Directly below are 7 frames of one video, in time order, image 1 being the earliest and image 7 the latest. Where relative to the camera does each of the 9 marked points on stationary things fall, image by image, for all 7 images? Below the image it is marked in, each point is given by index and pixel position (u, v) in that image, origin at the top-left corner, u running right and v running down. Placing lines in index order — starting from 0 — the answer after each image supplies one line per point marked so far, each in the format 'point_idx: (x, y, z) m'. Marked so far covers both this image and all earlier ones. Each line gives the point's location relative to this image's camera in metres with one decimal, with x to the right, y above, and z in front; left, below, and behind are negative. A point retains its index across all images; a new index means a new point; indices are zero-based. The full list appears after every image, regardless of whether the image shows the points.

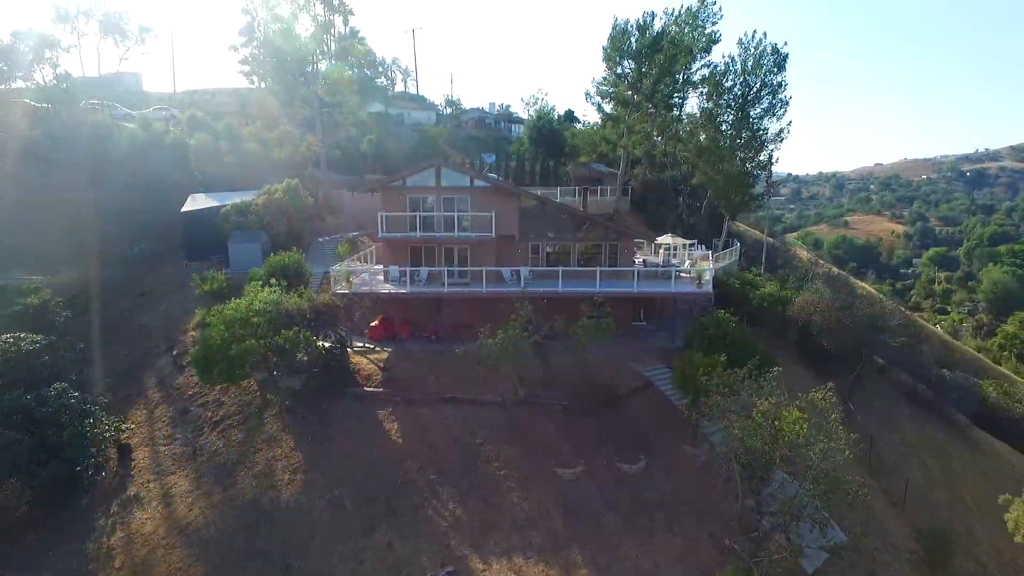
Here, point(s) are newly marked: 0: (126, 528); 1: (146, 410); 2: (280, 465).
0: (-11.6, -7.2, +15.5) m
1: (-14.0, -4.6, +19.6) m
2: (-7.3, -5.5, +16.1) m
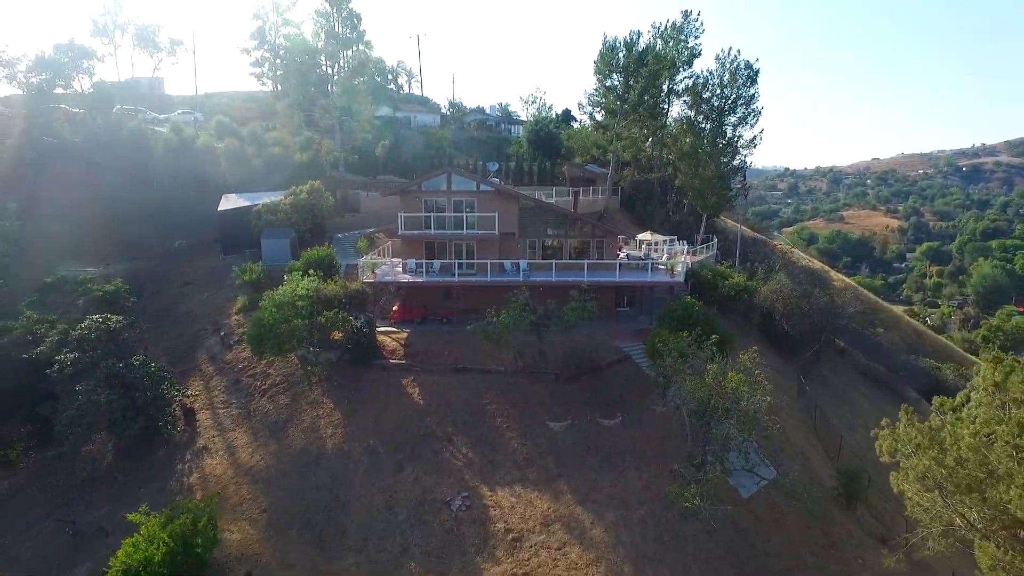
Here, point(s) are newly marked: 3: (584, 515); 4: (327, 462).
0: (-11.6, -6.7, +19.1) m
1: (-14.0, -4.1, +23.2) m
2: (-7.3, -5.1, +19.8) m
3: (+2.2, -6.9, +15.7) m
4: (-6.6, -6.2, +18.4) m
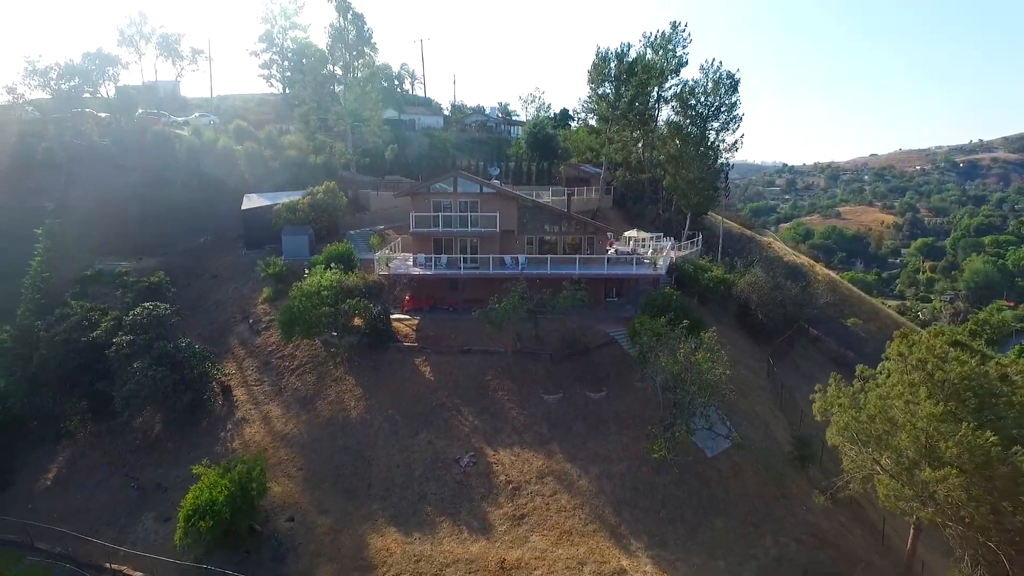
0: (-11.6, -6.4, +22.0) m
1: (-14.0, -3.7, +26.1) m
2: (-7.3, -4.7, +22.7) m
3: (+2.2, -6.6, +18.7) m
4: (-6.7, -5.8, +21.3) m
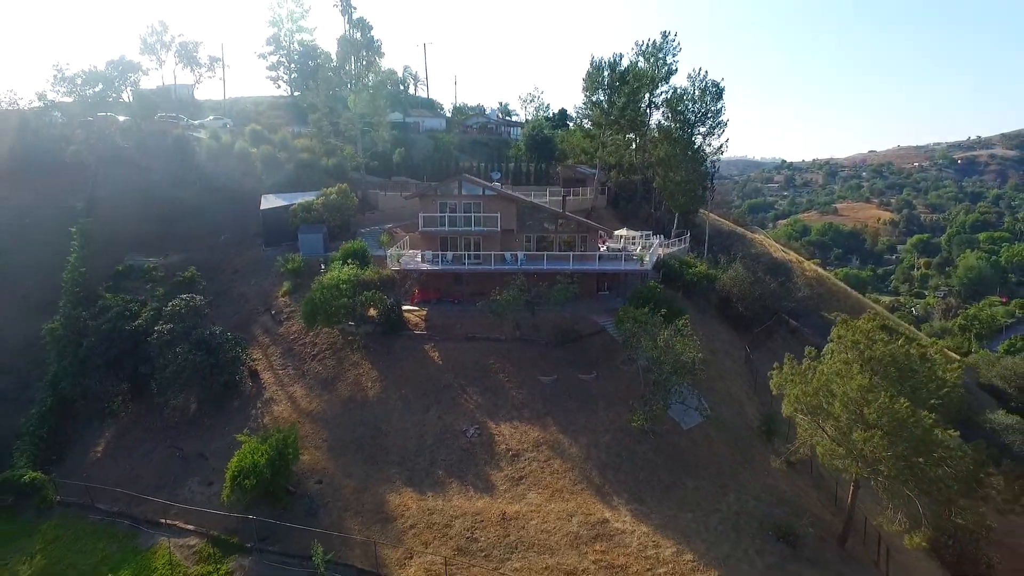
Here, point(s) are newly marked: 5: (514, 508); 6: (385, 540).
0: (-11.6, -6.0, +24.7) m
1: (-14.0, -3.3, +28.7) m
2: (-7.3, -4.4, +25.4) m
3: (+2.2, -6.3, +21.4) m
4: (-6.7, -5.5, +24.0) m
5: (+0.1, -8.0, +18.9) m
6: (-4.4, -8.8, +18.0) m
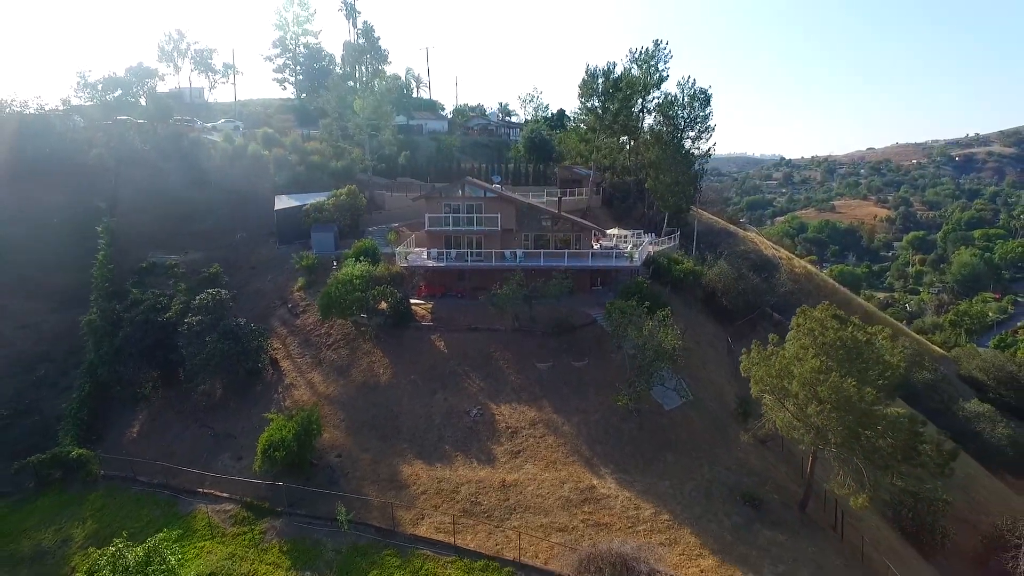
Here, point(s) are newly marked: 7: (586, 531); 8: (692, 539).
0: (-11.7, -5.8, +27.2) m
1: (-14.0, -3.0, +31.2) m
2: (-7.4, -4.1, +27.8) m
3: (+2.1, -6.0, +23.8) m
4: (-6.7, -5.2, +26.4) m
5: (0.0, -7.8, +21.3) m
6: (-4.5, -8.5, +20.5) m
7: (+2.7, -8.9, +18.8) m
8: (+6.5, -9.1, +18.6) m
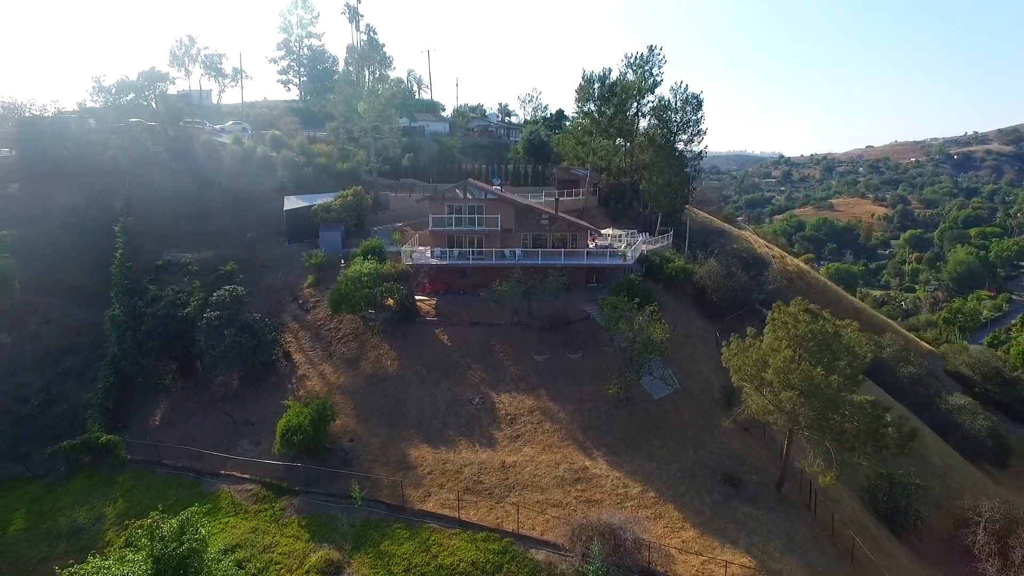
0: (-11.7, -5.6, +28.9) m
1: (-14.1, -2.8, +32.9) m
2: (-7.4, -4.0, +29.5) m
3: (+2.1, -5.9, +25.6) m
4: (-6.8, -5.1, +28.2) m
5: (0.0, -7.6, +23.1) m
6: (-4.5, -8.4, +22.2) m
7: (+2.7, -8.7, +20.6) m
8: (+6.5, -9.0, +20.4) m
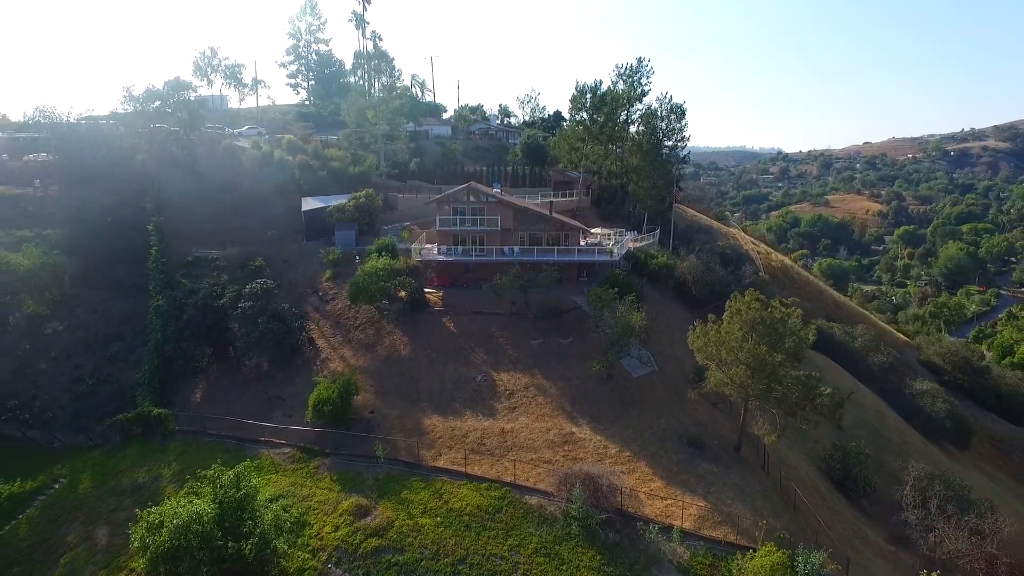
0: (-11.8, -5.2, +32.9) m
1: (-14.2, -2.4, +36.9) m
2: (-7.5, -3.5, +33.5) m
3: (+2.0, -5.5, +29.6) m
4: (-6.9, -4.6, +32.2) m
5: (-0.1, -7.2, +27.1) m
6: (-4.6, -8.0, +26.3) m
7: (+2.6, -8.4, +24.6) m
8: (+6.4, -8.6, +24.5) m
